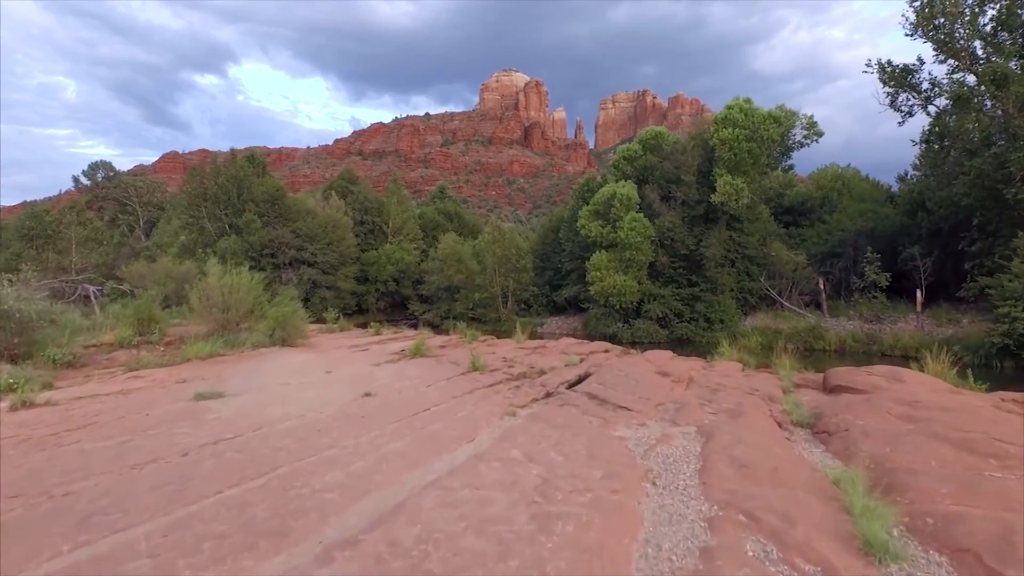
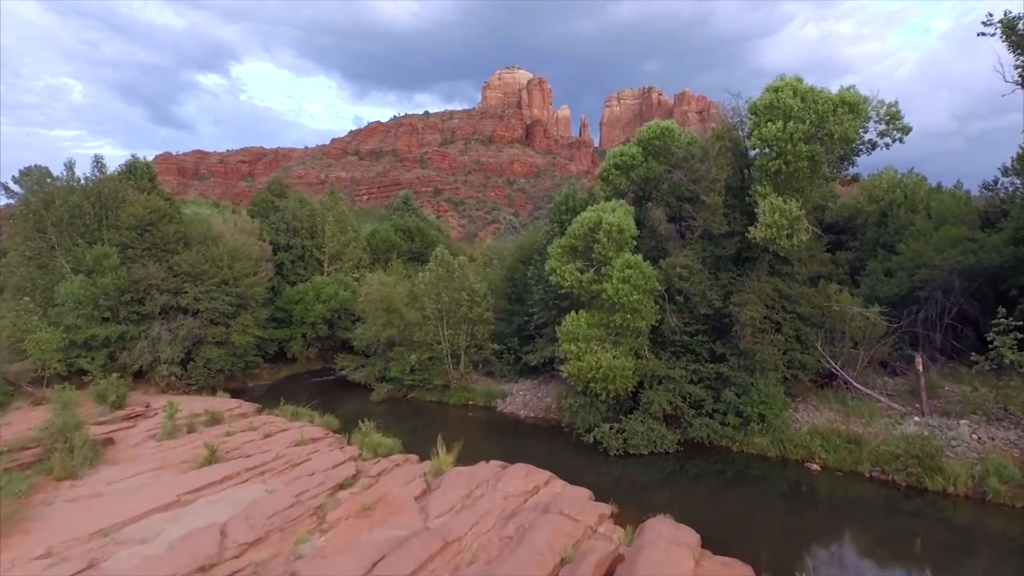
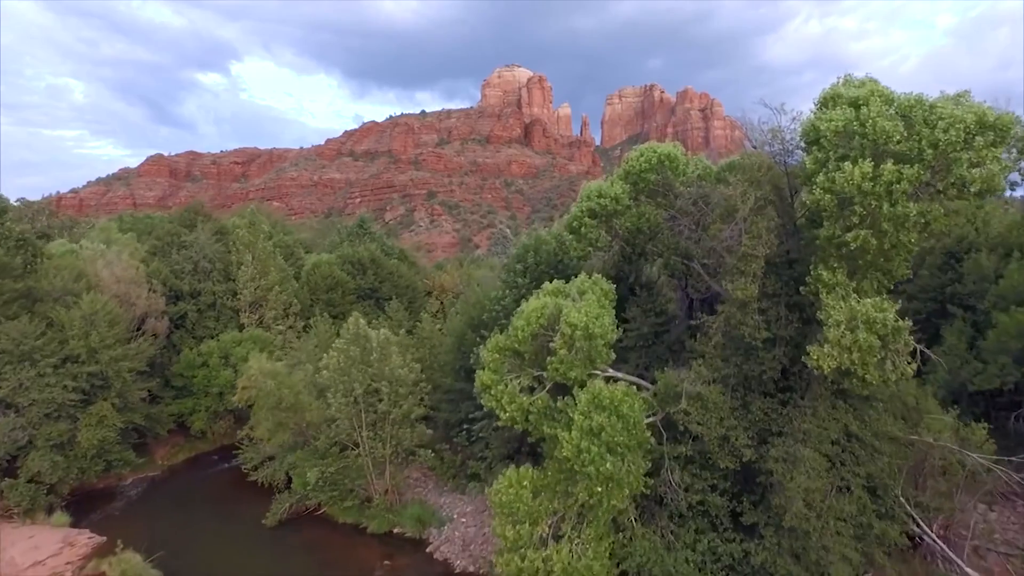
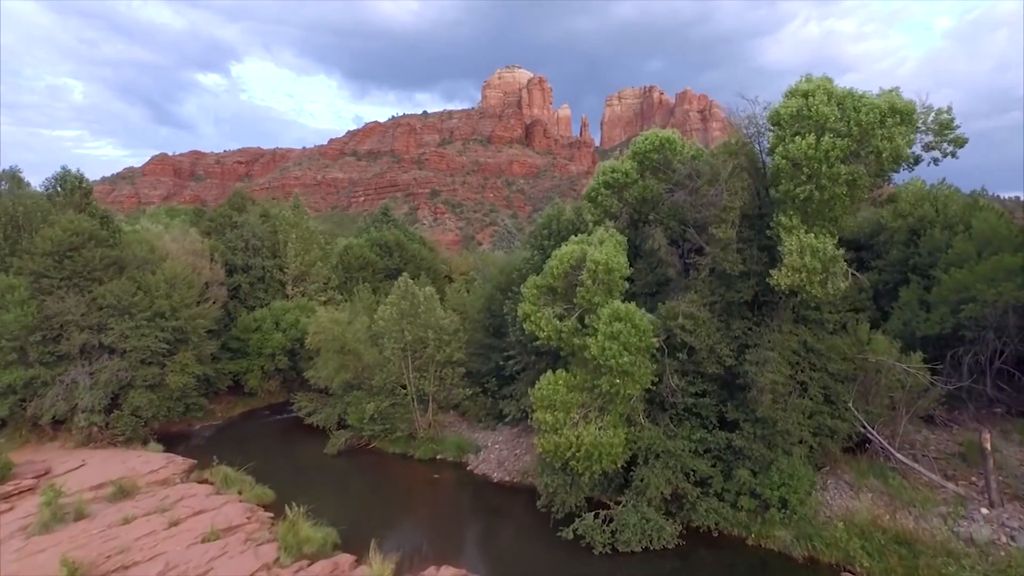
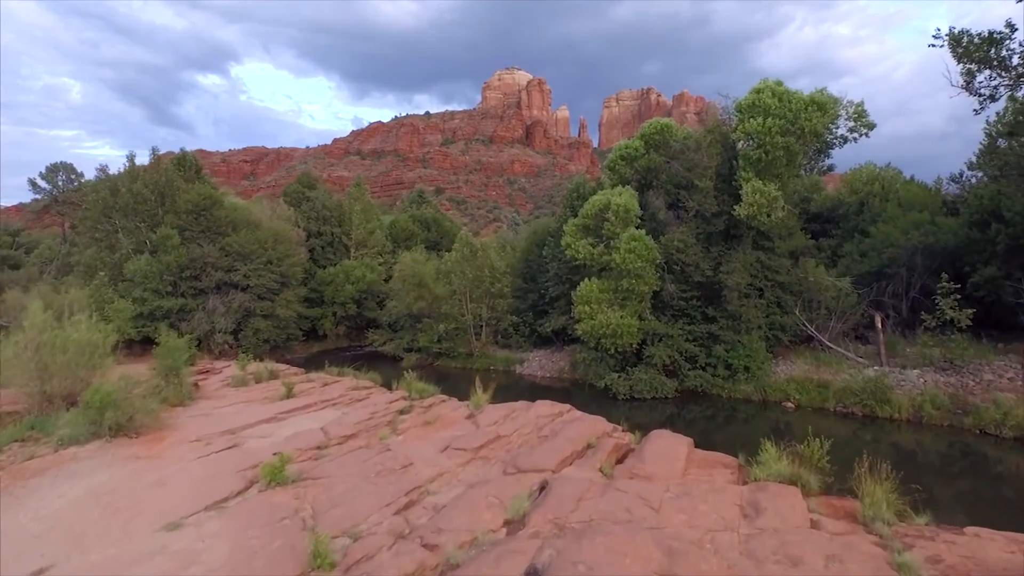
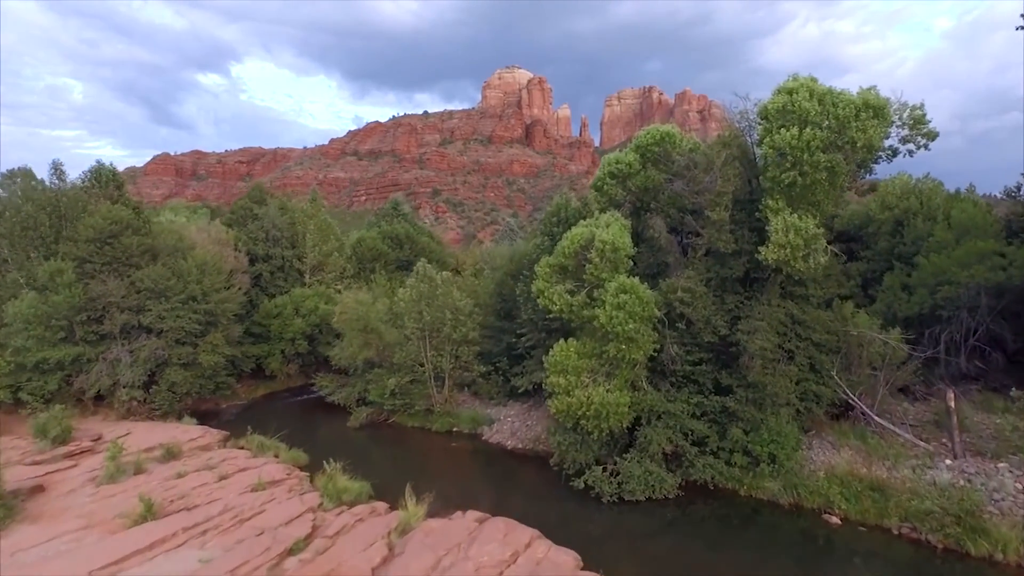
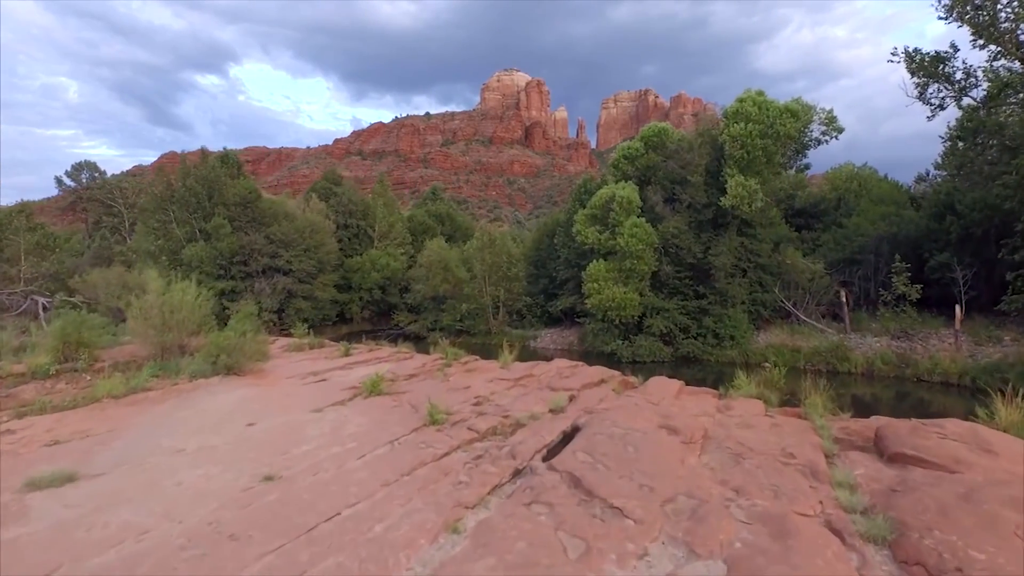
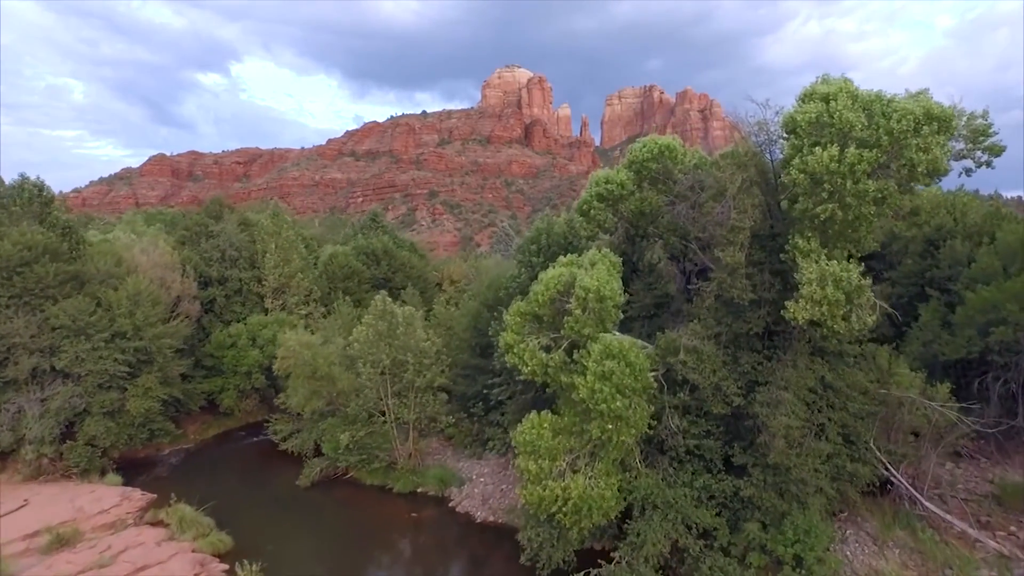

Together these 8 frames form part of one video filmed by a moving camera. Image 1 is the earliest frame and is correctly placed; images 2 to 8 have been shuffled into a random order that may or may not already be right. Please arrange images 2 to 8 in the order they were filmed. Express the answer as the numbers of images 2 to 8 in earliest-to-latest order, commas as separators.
7, 5, 2, 6, 4, 8, 3
